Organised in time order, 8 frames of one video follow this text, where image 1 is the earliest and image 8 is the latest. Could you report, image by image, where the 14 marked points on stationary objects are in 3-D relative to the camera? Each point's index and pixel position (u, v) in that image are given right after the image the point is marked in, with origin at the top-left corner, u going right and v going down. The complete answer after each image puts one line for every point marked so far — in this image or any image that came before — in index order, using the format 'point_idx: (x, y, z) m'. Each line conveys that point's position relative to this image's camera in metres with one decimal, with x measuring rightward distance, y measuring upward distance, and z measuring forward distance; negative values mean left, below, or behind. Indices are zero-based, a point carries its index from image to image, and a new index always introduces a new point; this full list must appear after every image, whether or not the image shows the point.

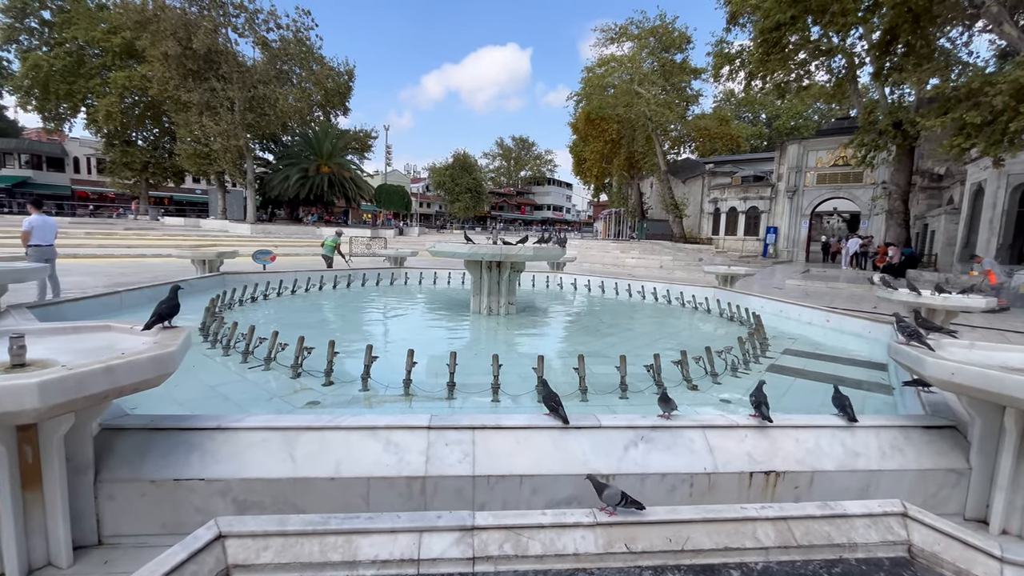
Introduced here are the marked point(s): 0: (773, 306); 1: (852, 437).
0: (+5.9, -0.4, +10.4) m
1: (+2.3, -1.0, +3.1) m
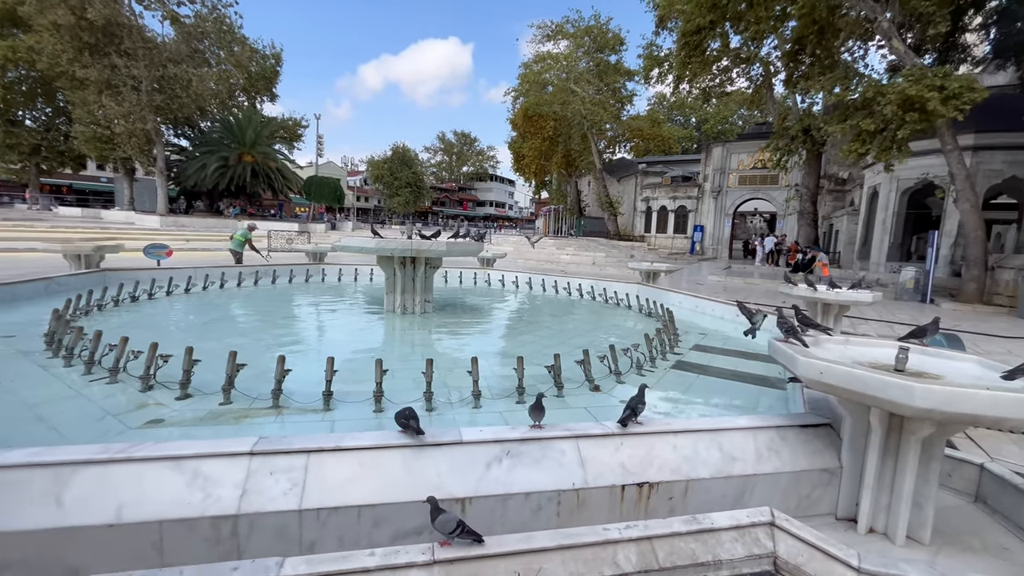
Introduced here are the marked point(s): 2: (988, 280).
0: (+4.1, -0.3, +10.7) m
1: (+1.4, -1.0, +3.0) m
2: (+13.8, +0.2, +13.3) m
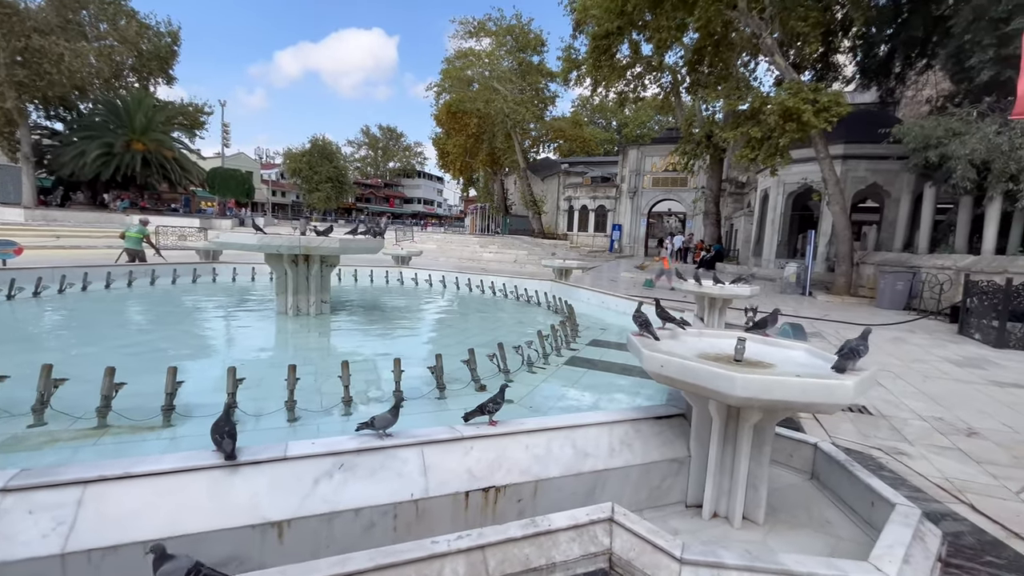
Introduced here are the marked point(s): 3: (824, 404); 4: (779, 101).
0: (+2.0, -0.2, +11.0) m
1: (+0.5, -1.0, +2.9) m
2: (+11.2, +0.4, +15.0) m
3: (+1.6, -0.6, +2.4) m
4: (+7.8, +5.5, +13.4) m
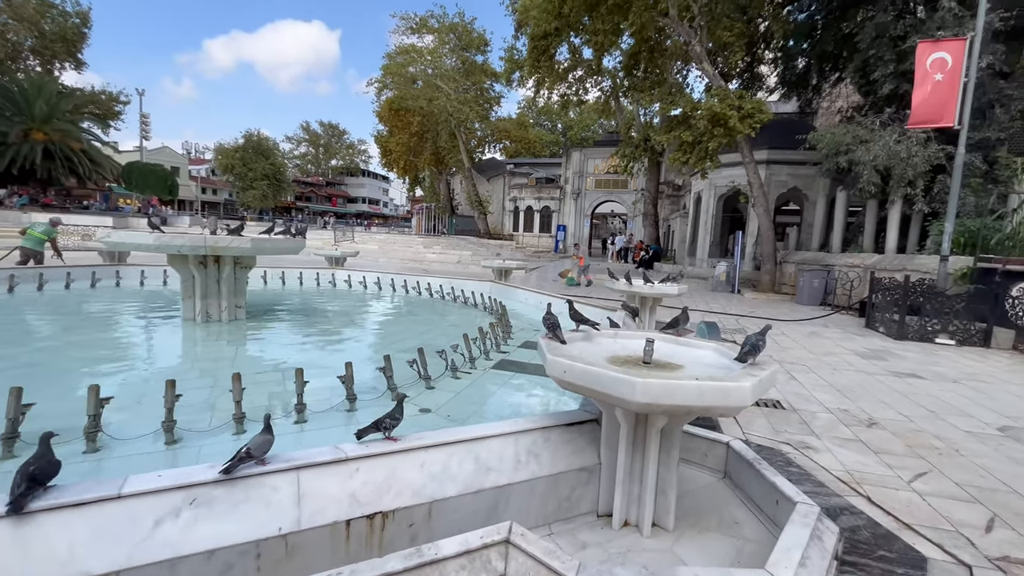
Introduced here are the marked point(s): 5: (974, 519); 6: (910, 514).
0: (+0.5, -0.3, +10.9) m
1: (-0.1, -1.0, +2.7) m
2: (+9.2, +0.5, +15.9) m
3: (+1.0, -0.6, +2.3) m
4: (+5.9, +5.5, +14.0) m
5: (+2.9, -1.5, +2.9) m
6: (+2.5, -1.4, +2.9) m
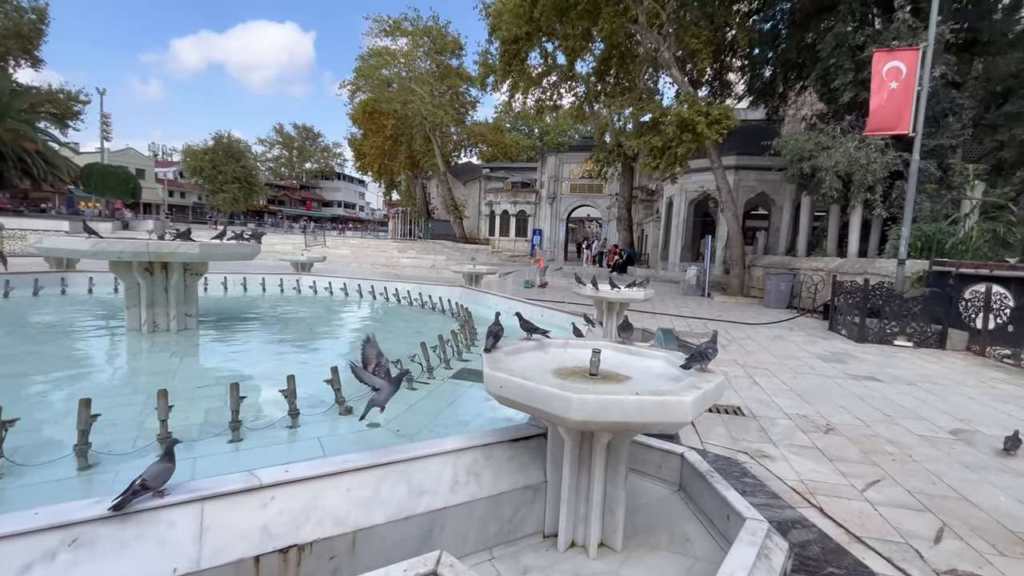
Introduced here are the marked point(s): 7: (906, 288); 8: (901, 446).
0: (-0.2, -0.4, +10.7) m
1: (-0.5, -1.0, +2.6) m
2: (+8.3, +0.4, +16.2) m
3: (+0.7, -0.6, +2.2) m
4: (+5.0, +5.4, +14.1) m
5: (+2.5, -1.5, +2.8) m
6: (+2.2, -1.5, +2.9) m
7: (+8.4, 0.0, +9.7) m
8: (+3.5, -1.4, +4.1) m
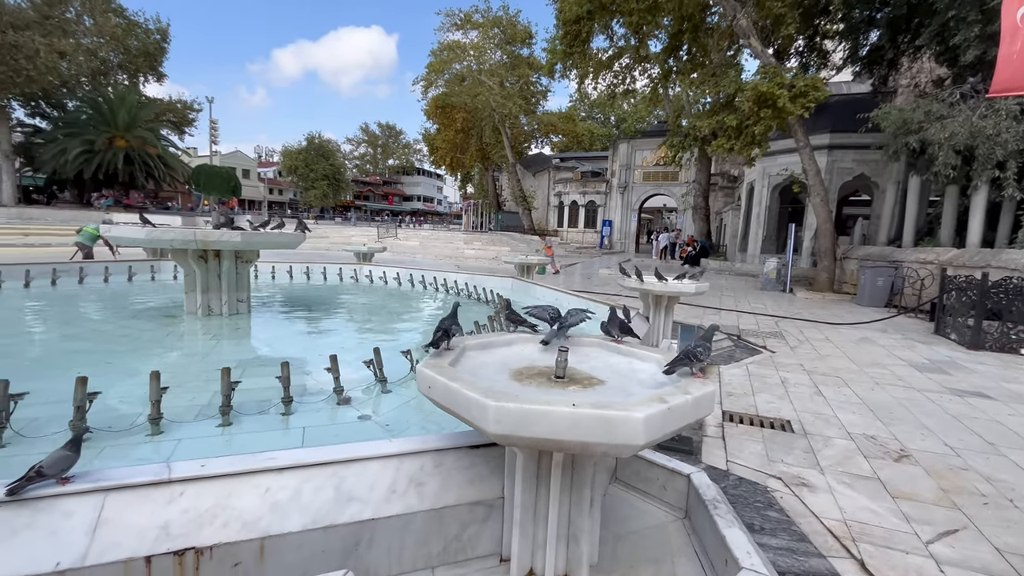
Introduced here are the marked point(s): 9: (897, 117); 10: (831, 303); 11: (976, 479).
0: (+0.9, -0.2, +10.3) m
1: (-0.8, -0.9, +2.3) m
2: (+10.1, +0.6, +14.3) m
3: (+0.4, -0.6, +1.7) m
4: (+6.6, +5.6, +12.7) m
5: (+2.3, -1.4, +2.1) m
6: (+1.9, -1.4, +2.2) m
7: (+9.1, +0.1, +7.9) m
8: (+3.4, -1.4, +3.2) m
9: (+9.2, +4.1, +11.0) m
10: (+8.5, -0.4, +12.2) m
11: (+3.3, -1.3, +3.2) m
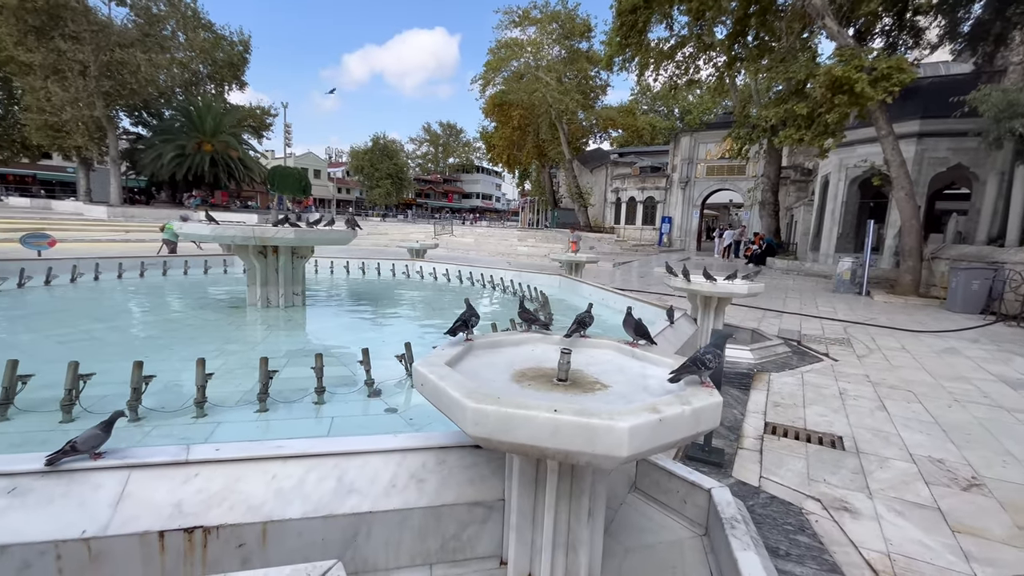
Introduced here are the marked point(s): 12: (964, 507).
0: (+1.9, -0.1, +10.1) m
1: (-0.8, -0.9, +2.3) m
2: (+11.5, +0.5, +12.9) m
3: (+0.3, -0.6, +1.6) m
4: (+8.0, +5.5, +11.7) m
5: (+2.2, -1.5, +1.8) m
6: (+1.9, -1.5, +1.9) m
7: (+9.8, 0.0, +6.7) m
8: (+3.4, -1.4, +2.7) m
9: (+10.3, +4.0, +9.7) m
10: (+9.7, -0.5, +11.1) m
11: (+3.4, -1.4, +2.8) m
12: (+2.8, -1.4, +2.9) m
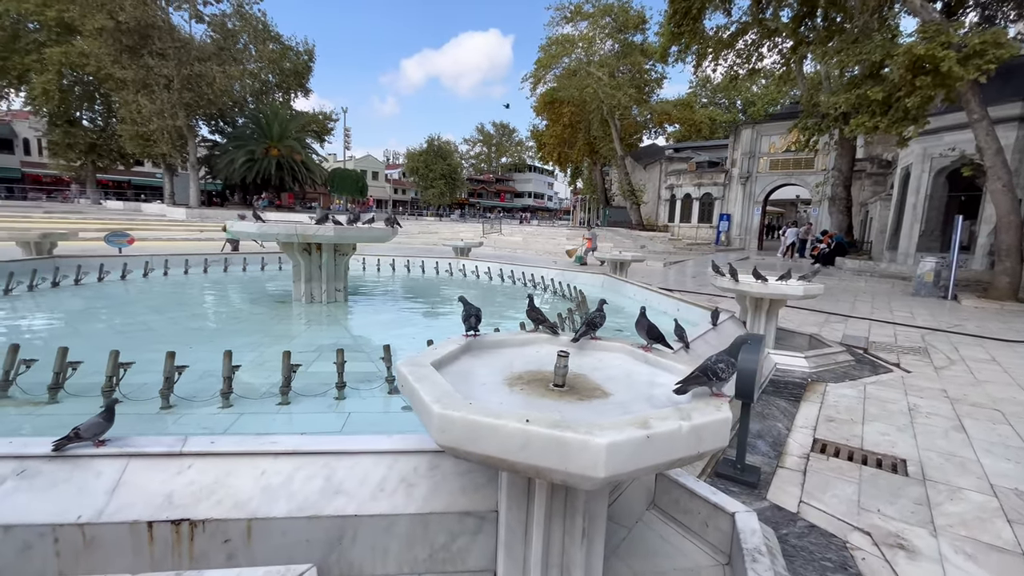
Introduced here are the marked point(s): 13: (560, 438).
0: (+2.7, -0.1, +9.6) m
1: (-0.8, -0.9, +2.3) m
2: (+12.6, +0.4, +11.3) m
3: (+0.2, -0.6, +1.4) m
4: (+9.0, +5.4, +10.5) m
5: (+2.1, -1.5, +1.4) m
6: (+1.8, -1.5, +1.5) m
7: (+10.2, -0.1, +5.4) m
8: (+3.4, -1.4, +2.1) m
9: (+11.1, +3.9, +8.3) m
10: (+10.6, -0.6, +9.7) m
11: (+3.3, -1.4, +2.2) m
12: (+2.8, -1.4, +2.4) m
13: (+0.2, -0.5, +1.4) m
